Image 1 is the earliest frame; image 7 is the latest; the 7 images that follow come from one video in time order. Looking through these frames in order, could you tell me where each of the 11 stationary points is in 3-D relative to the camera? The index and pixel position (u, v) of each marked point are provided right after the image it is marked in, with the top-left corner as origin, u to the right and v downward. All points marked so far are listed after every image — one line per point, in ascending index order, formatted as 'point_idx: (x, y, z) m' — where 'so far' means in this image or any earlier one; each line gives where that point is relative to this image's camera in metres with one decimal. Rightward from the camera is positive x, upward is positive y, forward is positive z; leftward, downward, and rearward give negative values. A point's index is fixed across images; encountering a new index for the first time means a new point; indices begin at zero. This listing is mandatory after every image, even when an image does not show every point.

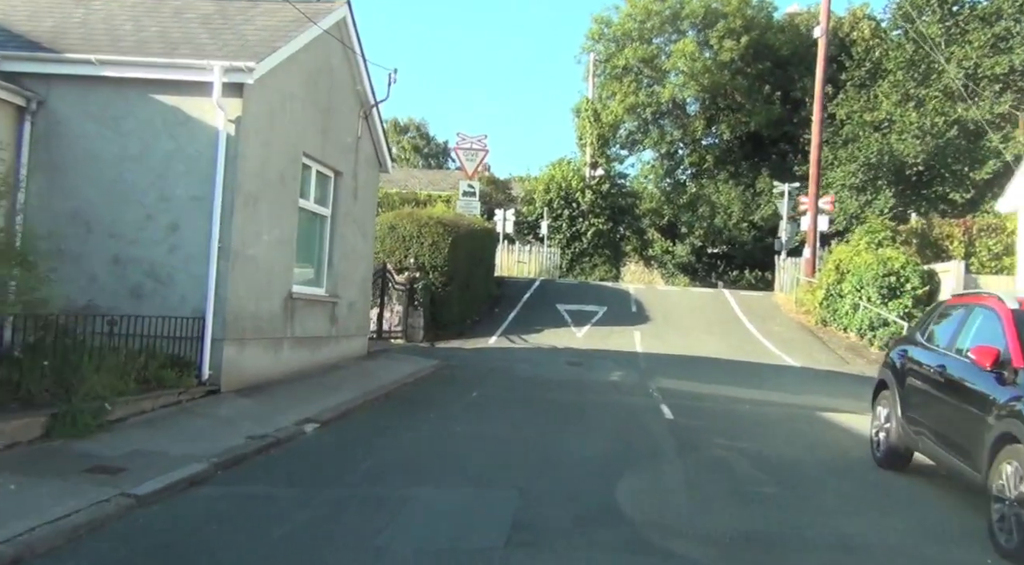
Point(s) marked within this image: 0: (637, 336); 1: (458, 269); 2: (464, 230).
0: (+3.1, -1.3, +19.4) m
1: (-1.4, +0.3, +19.9) m
2: (-1.2, +1.3, +20.1) m
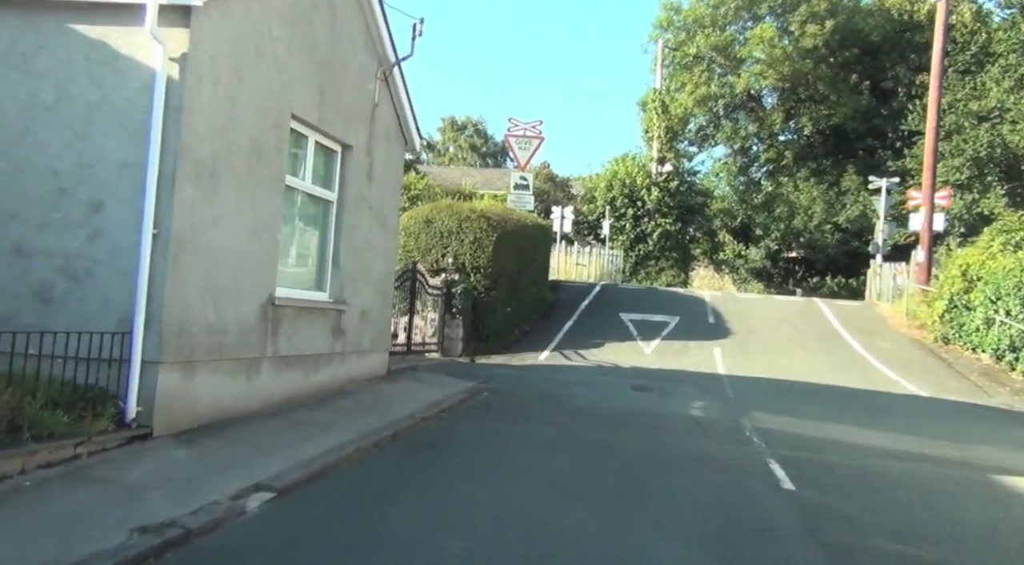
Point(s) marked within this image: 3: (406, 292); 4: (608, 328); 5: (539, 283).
0: (+4.3, -1.5, +16.3) m
1: (-0.2, +0.2, +17.1) m
2: (+0.1, +1.2, +17.3) m
3: (-2.0, -0.2, +14.4) m
4: (+2.2, -1.1, +18.2) m
5: (+0.6, -0.1, +19.4) m
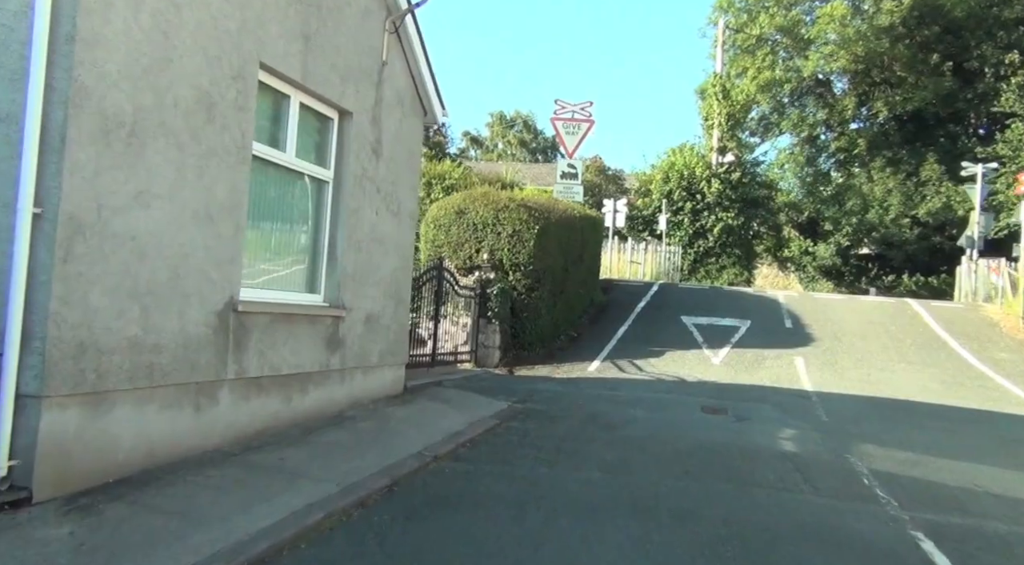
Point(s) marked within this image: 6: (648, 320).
0: (+5.1, -1.4, +13.8) m
1: (+0.7, +0.2, +14.9) m
2: (+0.9, +1.2, +15.1) m
3: (-1.3, -0.2, +12.3) m
4: (+3.1, -1.1, +15.8) m
5: (+1.6, 0.0, +17.2) m
6: (+3.0, -0.8, +17.1) m
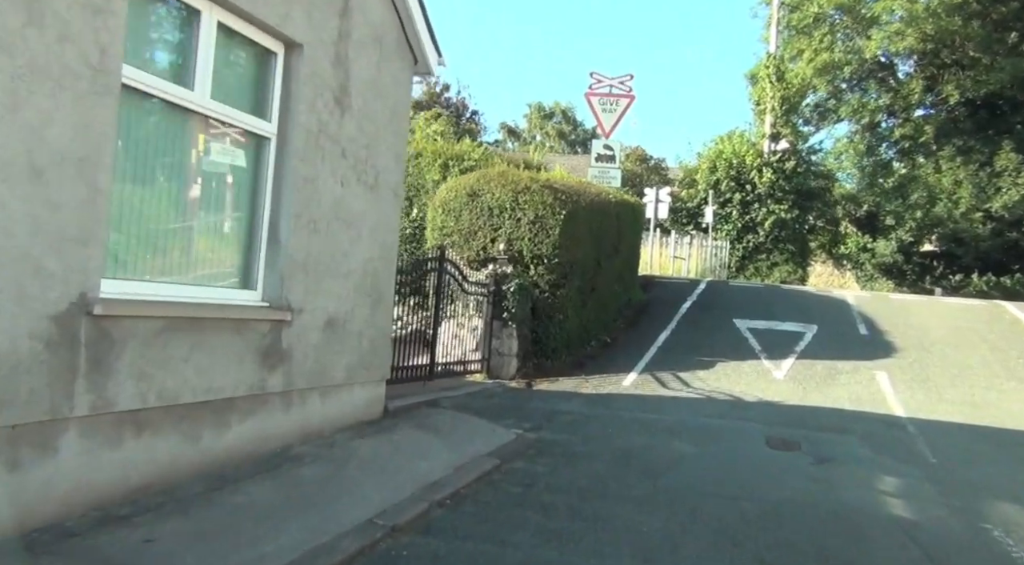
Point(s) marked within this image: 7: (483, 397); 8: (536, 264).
0: (+5.3, -1.4, +11.3) m
1: (+1.1, +0.3, +12.6) m
2: (+1.3, +1.3, +12.8) m
3: (-1.0, -0.1, +10.2) m
4: (+3.5, -1.0, +13.5) m
5: (+2.1, 0.0, +14.9) m
6: (+3.4, -0.8, +14.7) m
7: (-0.4, -1.5, +10.2) m
8: (+0.4, +0.3, +12.1) m
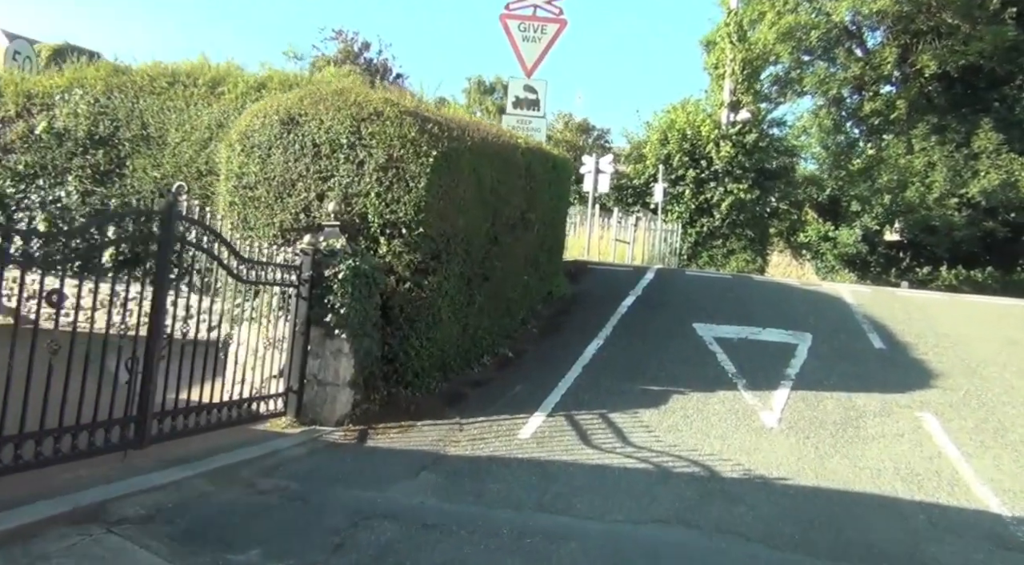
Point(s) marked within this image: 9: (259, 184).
0: (+3.8, -1.3, +7.1) m
1: (-0.5, +0.4, +8.1) m
2: (-0.3, +1.4, +8.3) m
3: (-2.4, +0.1, +5.5) m
4: (+1.9, -0.9, +9.1) m
5: (+0.4, +0.2, +10.4) m
6: (+1.7, -0.6, +10.4) m
7: (-1.8, -1.3, +5.6) m
8: (-1.2, +0.5, +7.5) m
9: (-2.4, +1.0, +7.7) m
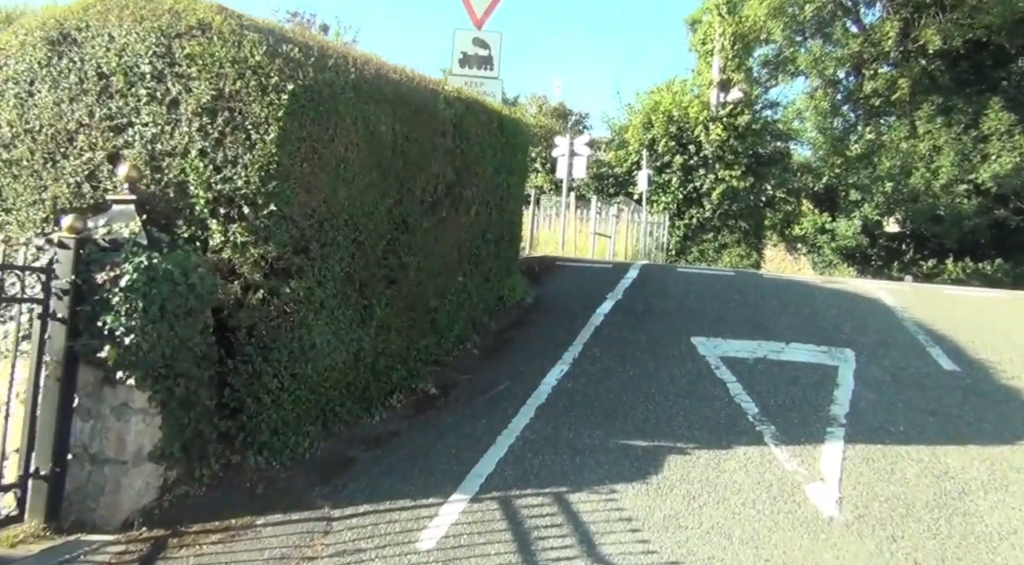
0: (+3.2, -1.3, +4.4) m
1: (-1.1, +0.4, +5.3) m
2: (-0.9, +1.4, +5.5) m
3: (-3.0, 0.0, +2.7) m
4: (+1.3, -0.9, +6.4) m
5: (-0.3, +0.2, +7.7) m
6: (+1.0, -0.6, +7.7) m
7: (-2.4, -1.4, +2.8) m
8: (-1.8, +0.4, +4.8) m
9: (-3.0, +0.9, +4.9) m
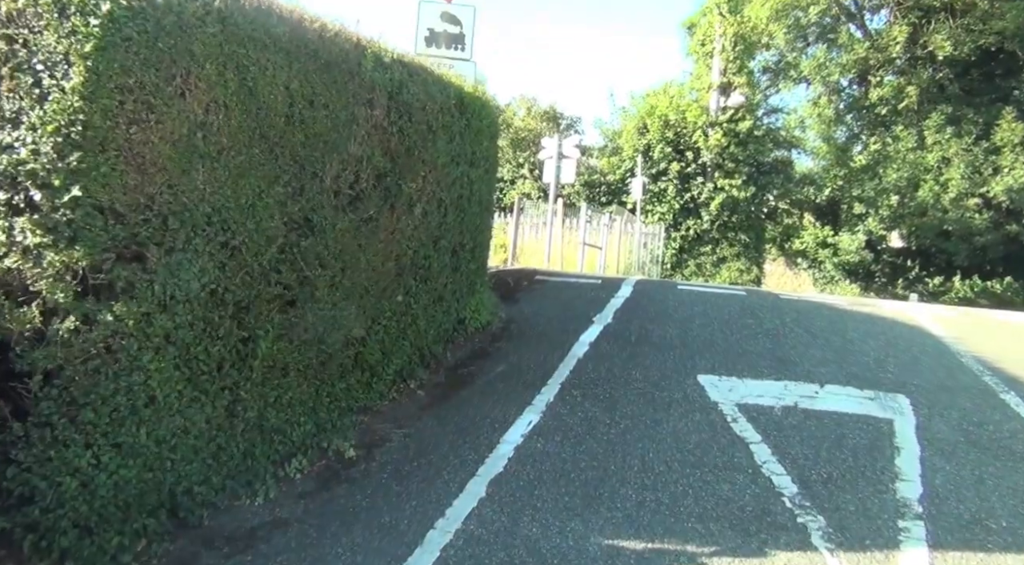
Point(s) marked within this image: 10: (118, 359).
0: (+3.0, -1.5, +2.8) m
1: (-1.4, +0.3, +3.6) m
2: (-1.2, +1.3, +3.9) m
3: (-3.3, -0.1, +1.0) m
4: (+0.9, -1.1, +4.7) m
5: (-0.6, 0.0, +6.0) m
6: (+0.7, -0.8, +6.0) m
7: (-2.6, -1.5, +1.1) m
8: (-2.0, +0.3, +3.1) m
9: (-3.3, +0.8, +3.2) m
10: (-1.7, -0.3, +3.3) m
